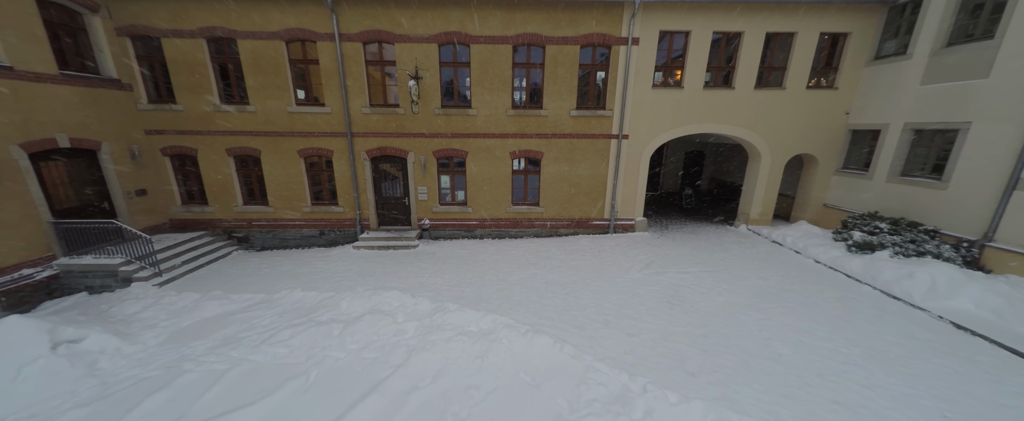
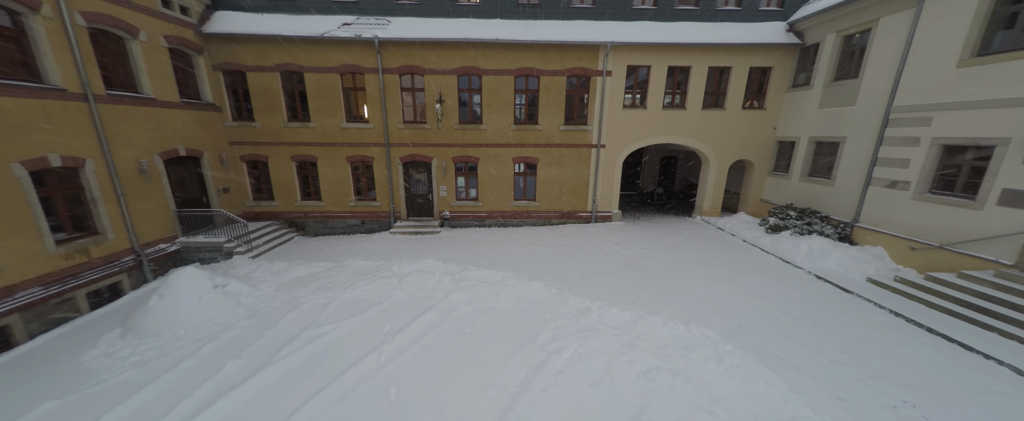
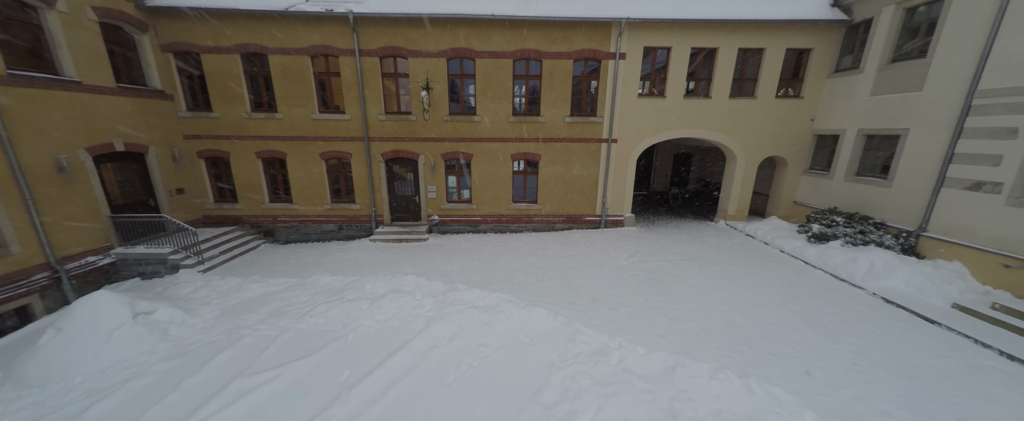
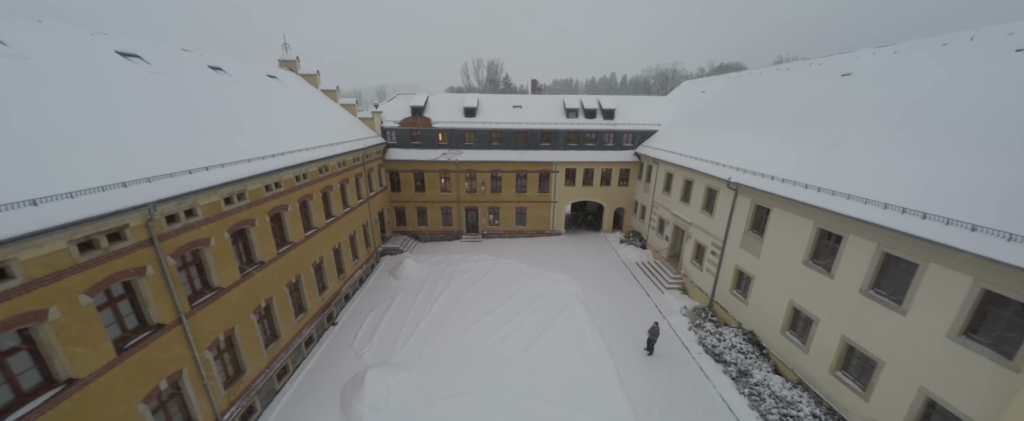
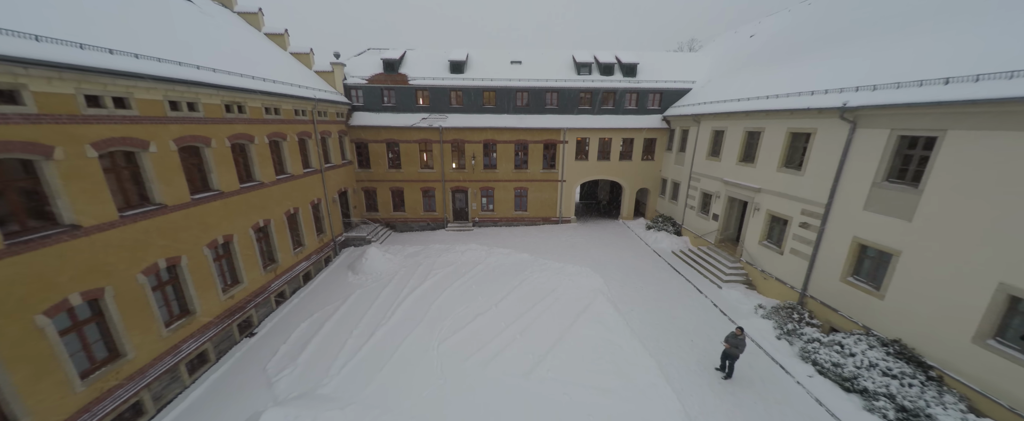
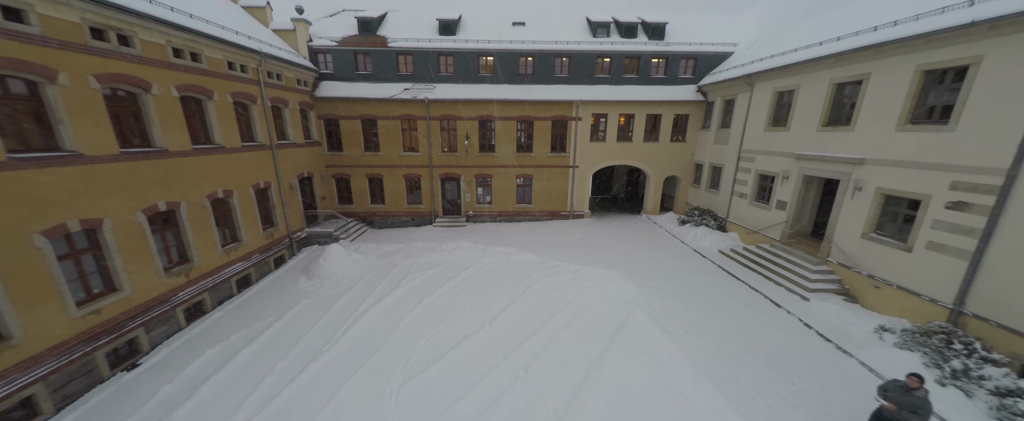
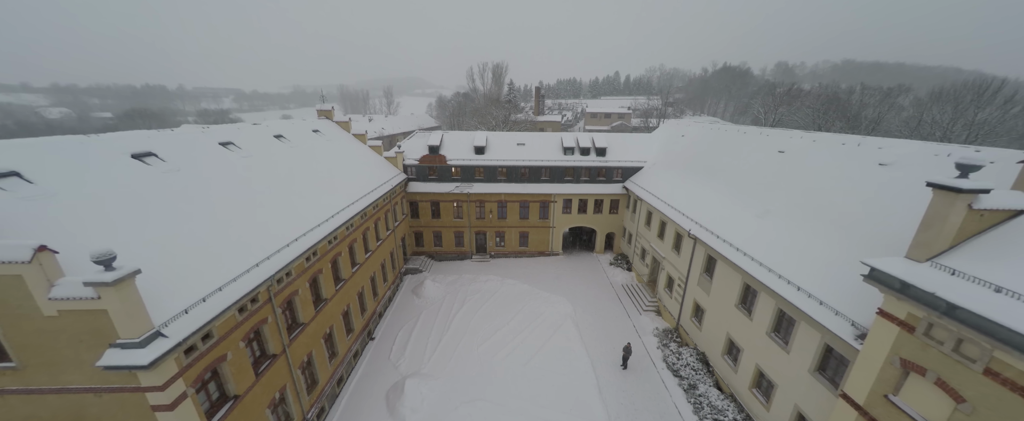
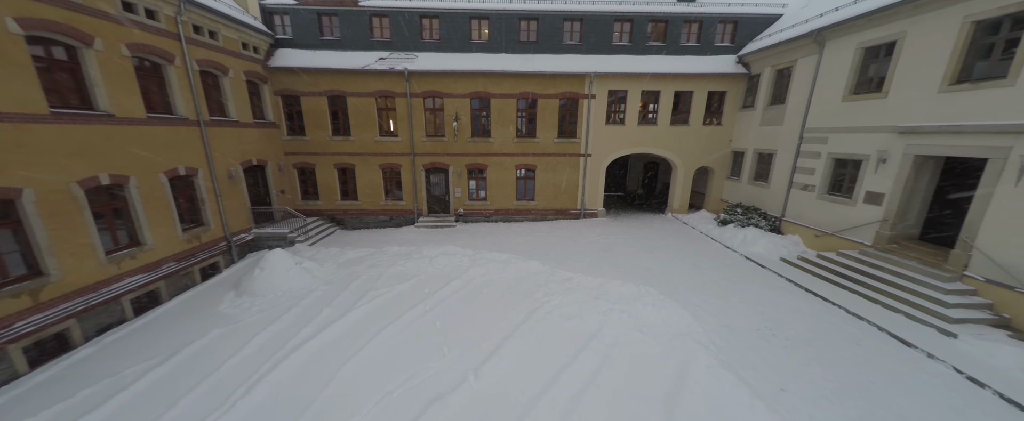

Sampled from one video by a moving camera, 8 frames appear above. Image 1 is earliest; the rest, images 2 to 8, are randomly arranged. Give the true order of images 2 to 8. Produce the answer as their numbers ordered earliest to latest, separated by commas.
3, 2, 8, 6, 5, 4, 7
